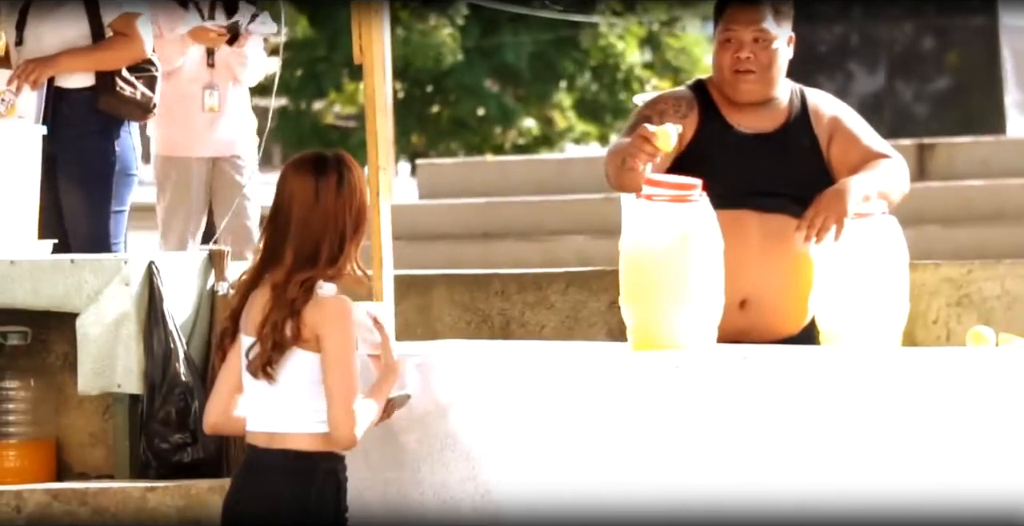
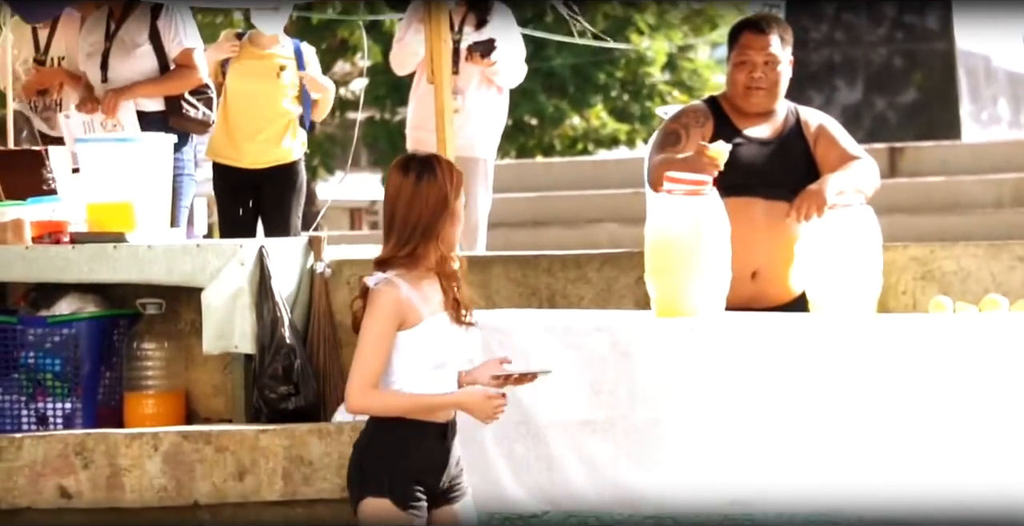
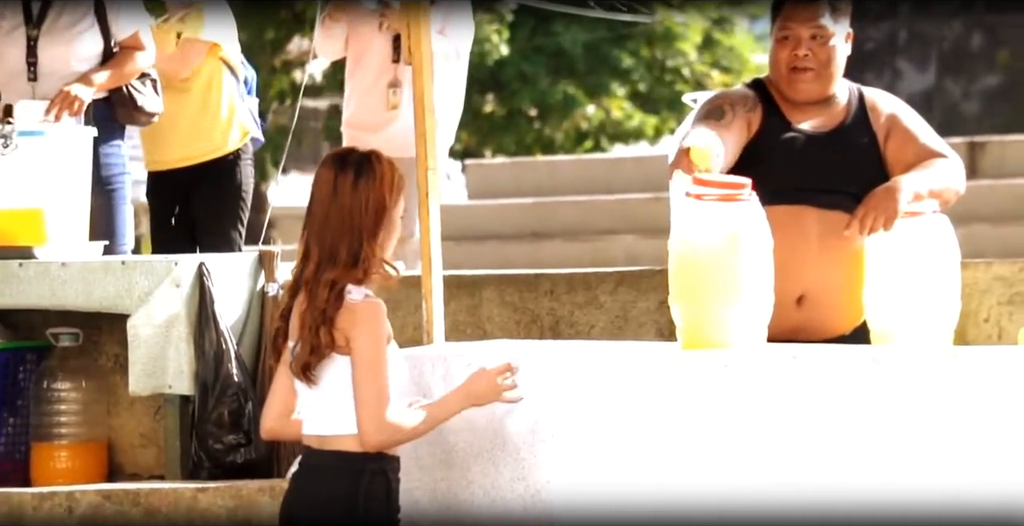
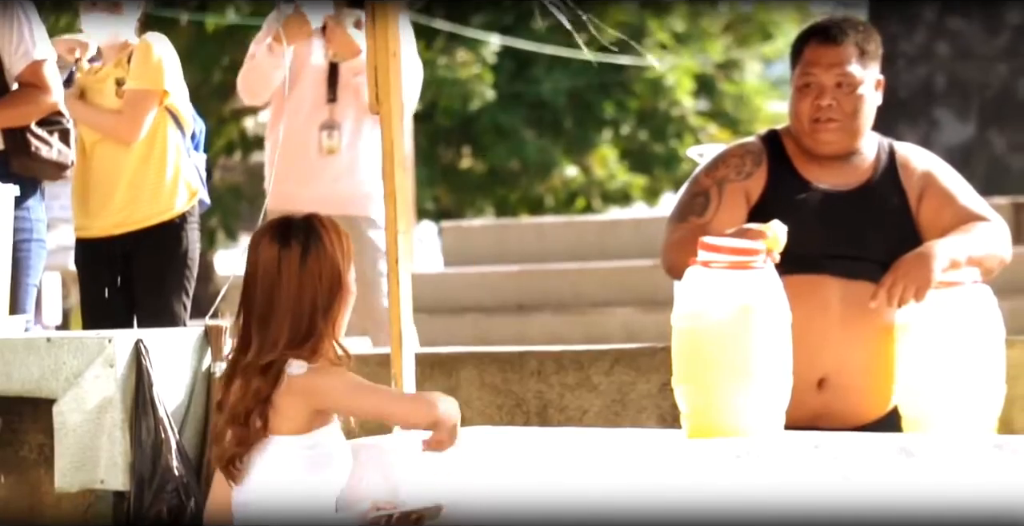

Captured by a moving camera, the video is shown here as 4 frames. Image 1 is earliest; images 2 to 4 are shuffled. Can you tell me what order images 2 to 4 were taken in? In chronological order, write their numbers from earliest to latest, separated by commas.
3, 4, 2
